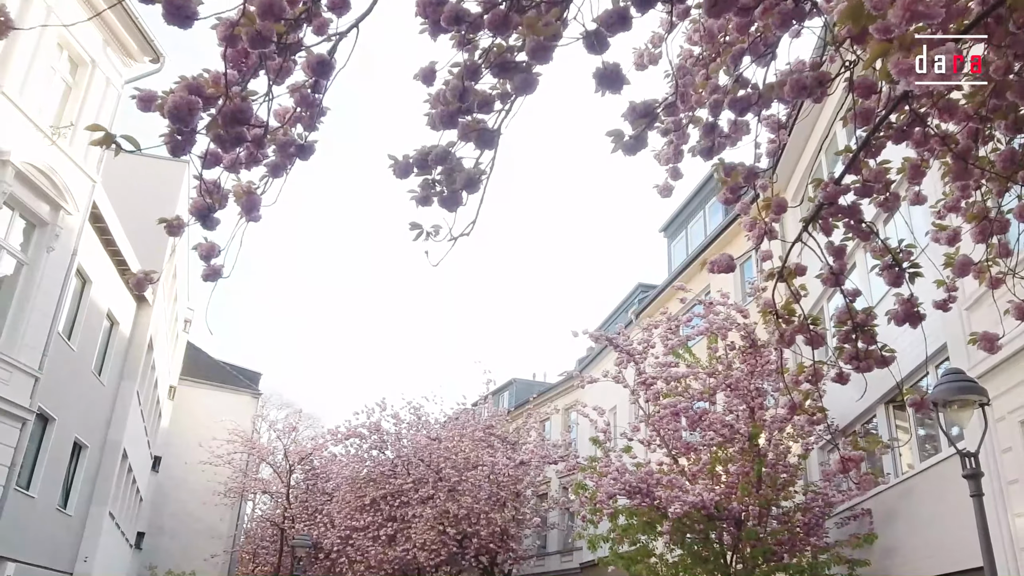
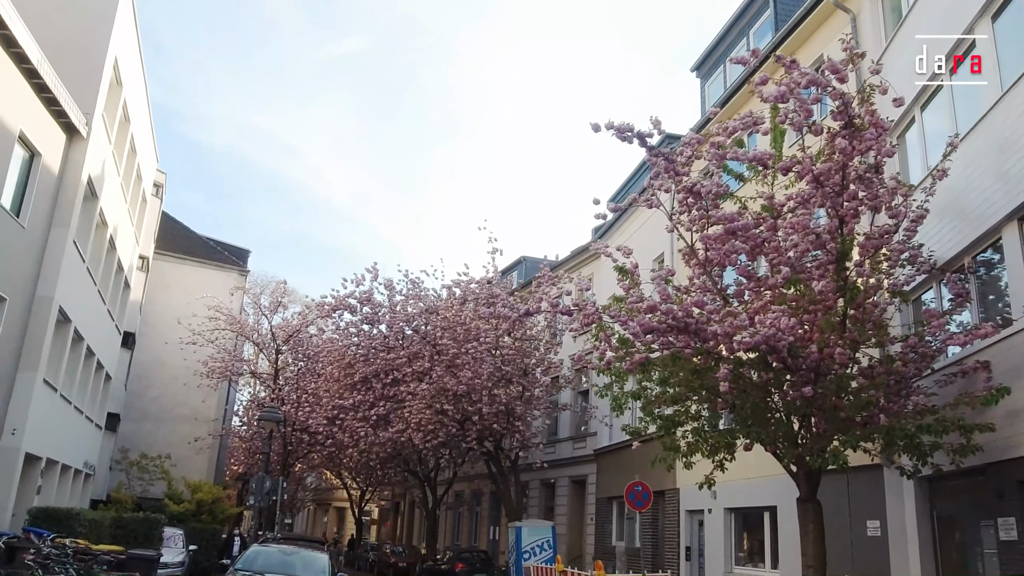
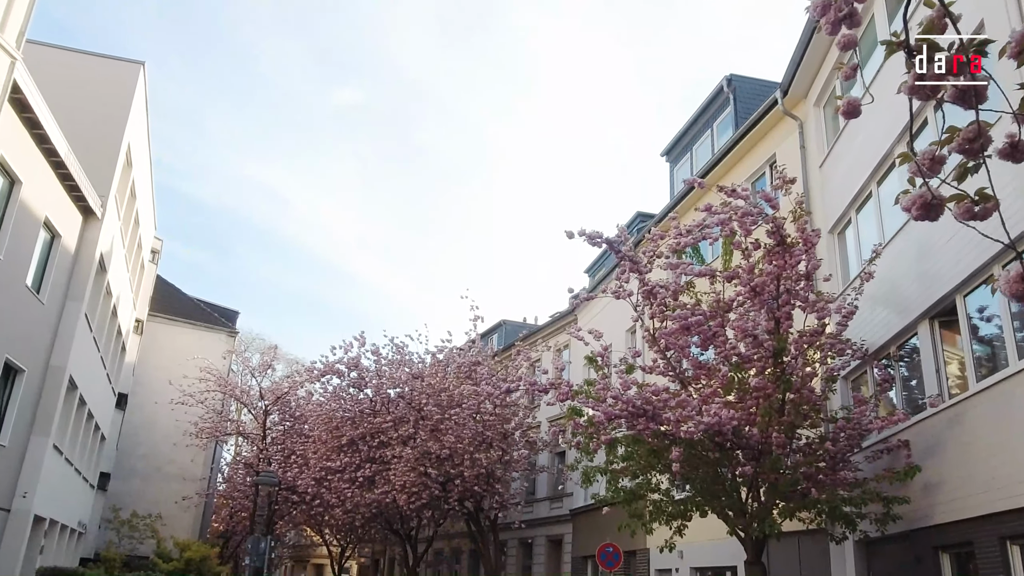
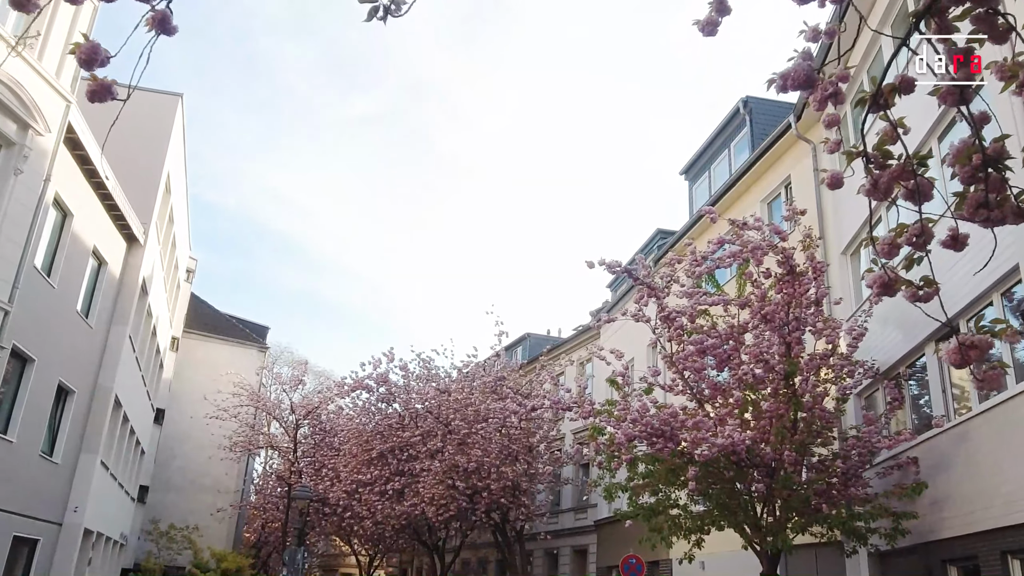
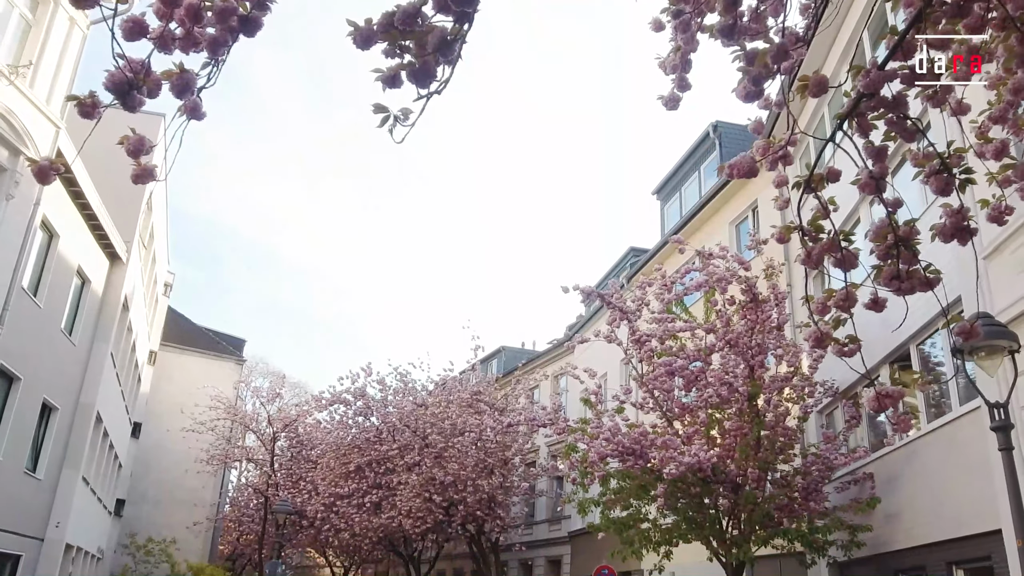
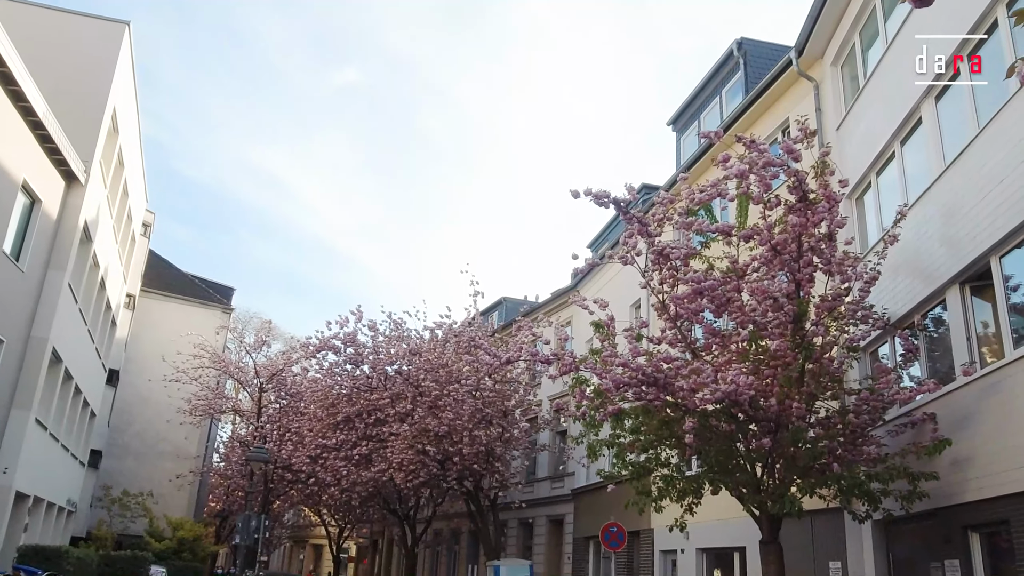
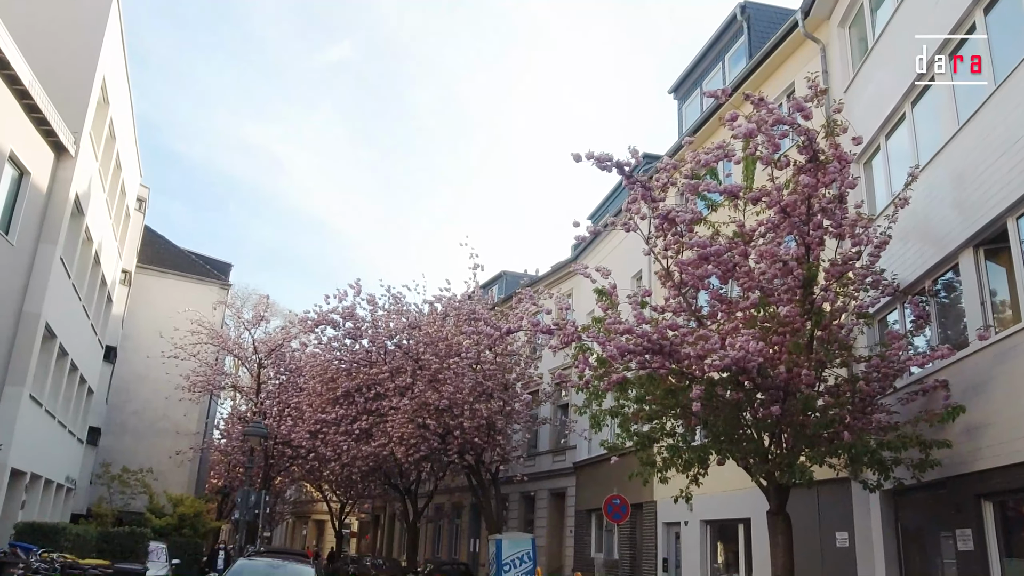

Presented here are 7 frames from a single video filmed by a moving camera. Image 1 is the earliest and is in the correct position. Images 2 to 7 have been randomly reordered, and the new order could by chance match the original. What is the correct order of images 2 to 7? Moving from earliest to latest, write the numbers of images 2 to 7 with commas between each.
5, 4, 3, 6, 7, 2
